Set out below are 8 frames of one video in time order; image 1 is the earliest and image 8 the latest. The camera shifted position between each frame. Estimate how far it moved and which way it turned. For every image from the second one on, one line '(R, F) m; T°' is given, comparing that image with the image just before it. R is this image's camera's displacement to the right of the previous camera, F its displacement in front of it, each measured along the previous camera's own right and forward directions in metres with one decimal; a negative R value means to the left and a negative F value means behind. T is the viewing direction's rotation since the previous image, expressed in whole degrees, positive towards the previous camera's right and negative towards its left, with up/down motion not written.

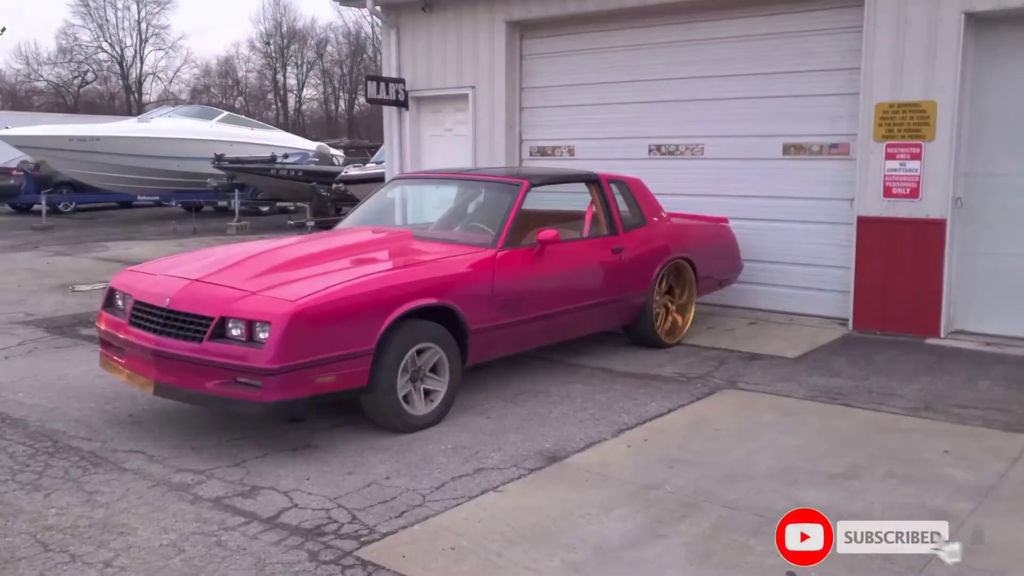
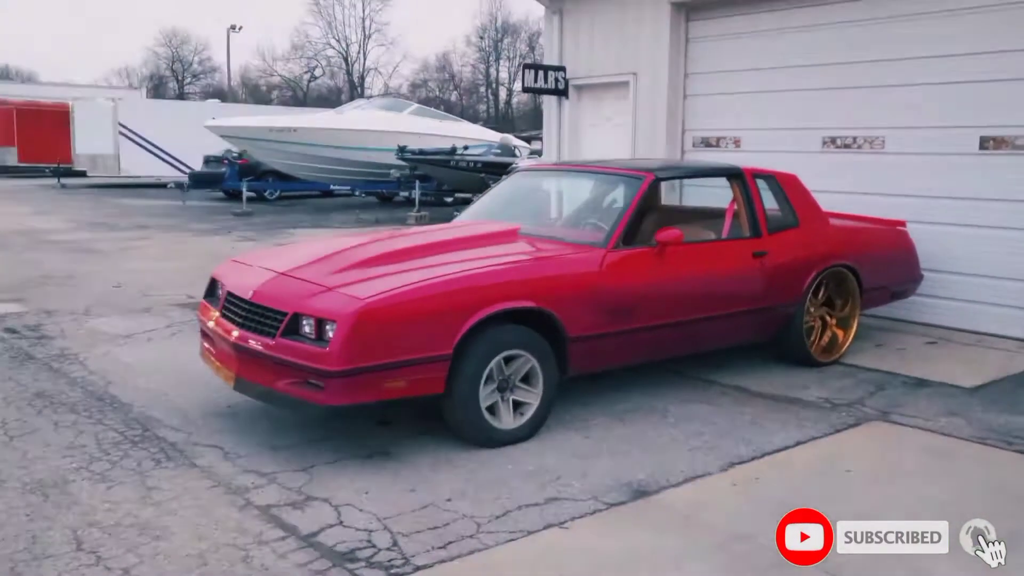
(+0.5, +0.6) m; -12°
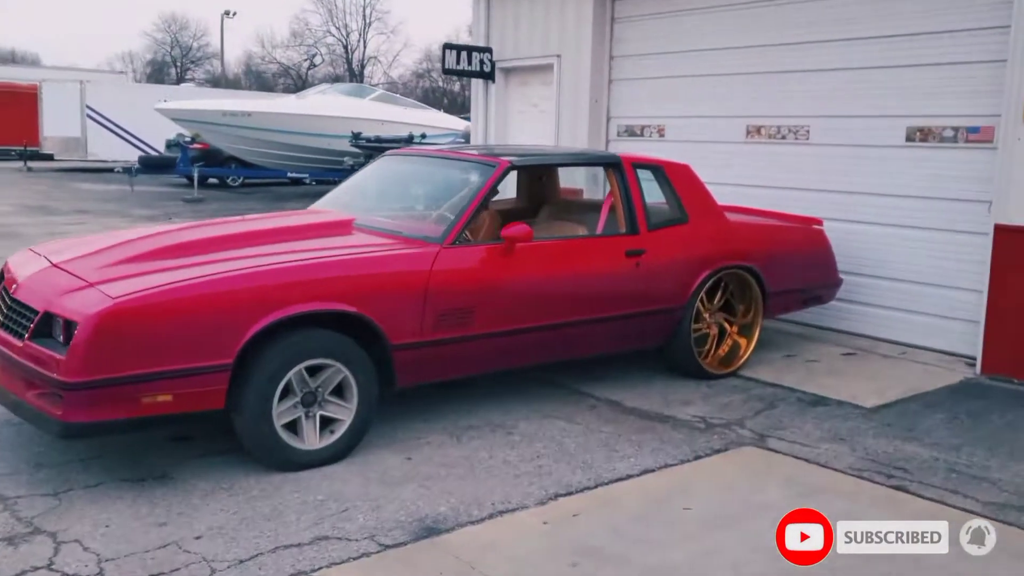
(+0.9, +0.7) m; 0°
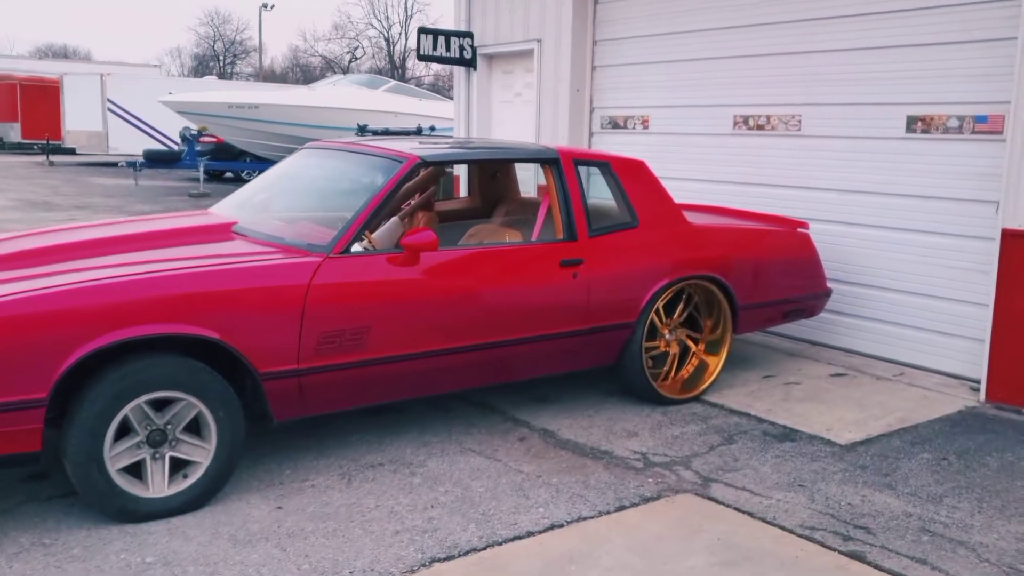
(+0.7, +0.7) m; -3°
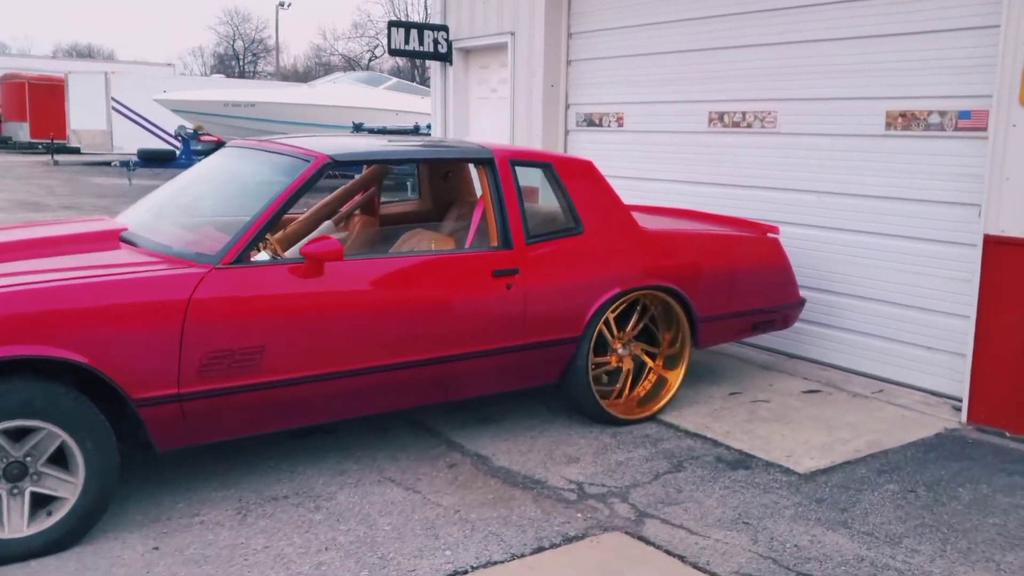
(+0.4, +0.4) m; -1°
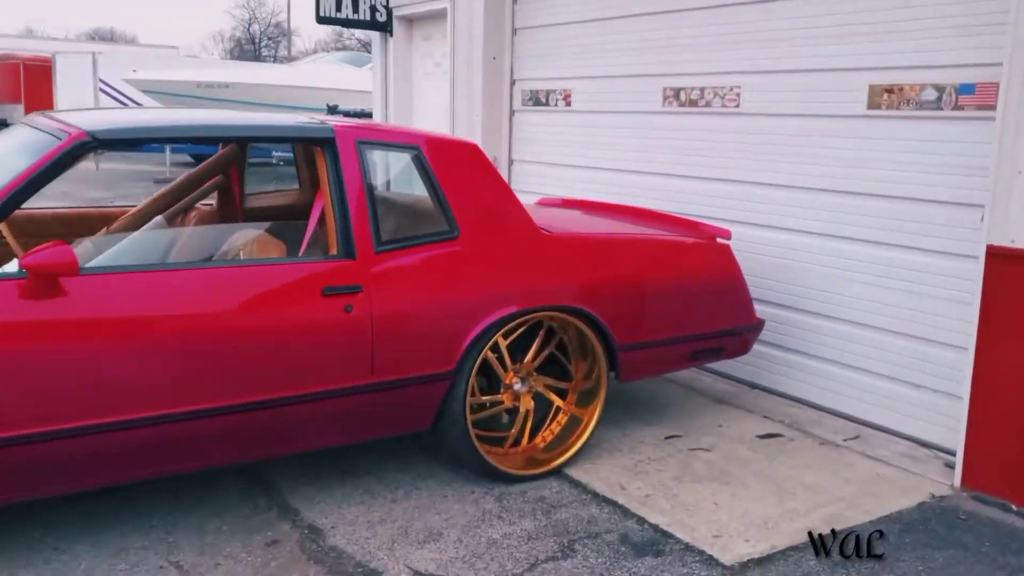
(+0.6, +1.1) m; -1°
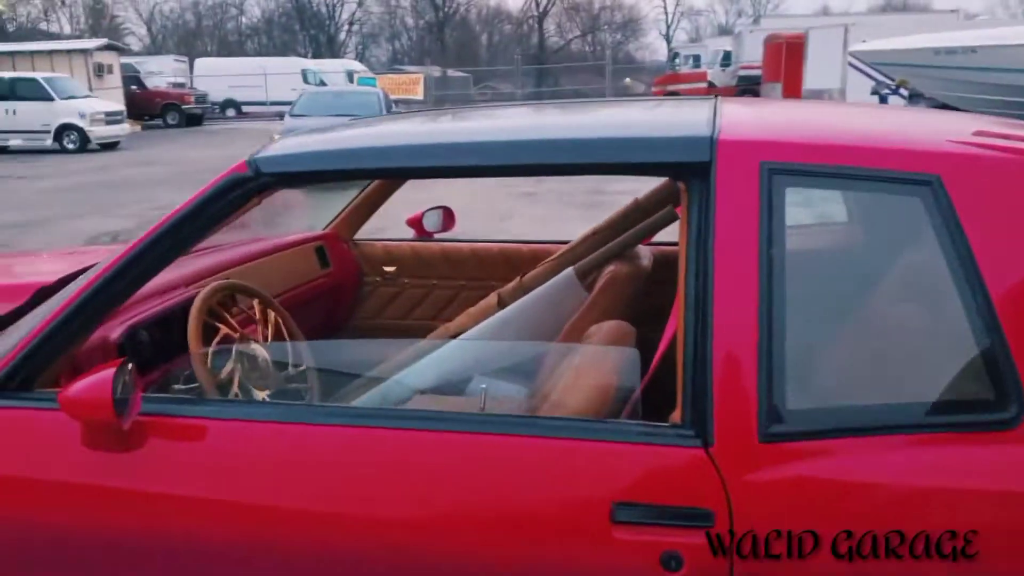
(+0.2, +2.2) m; -44°
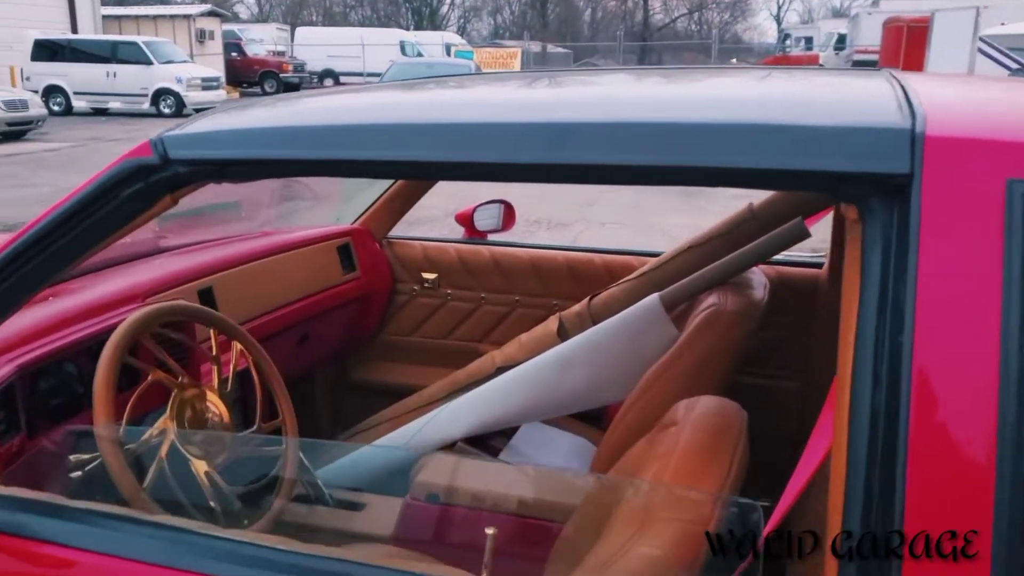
(+0.1, +0.7) m; -6°
